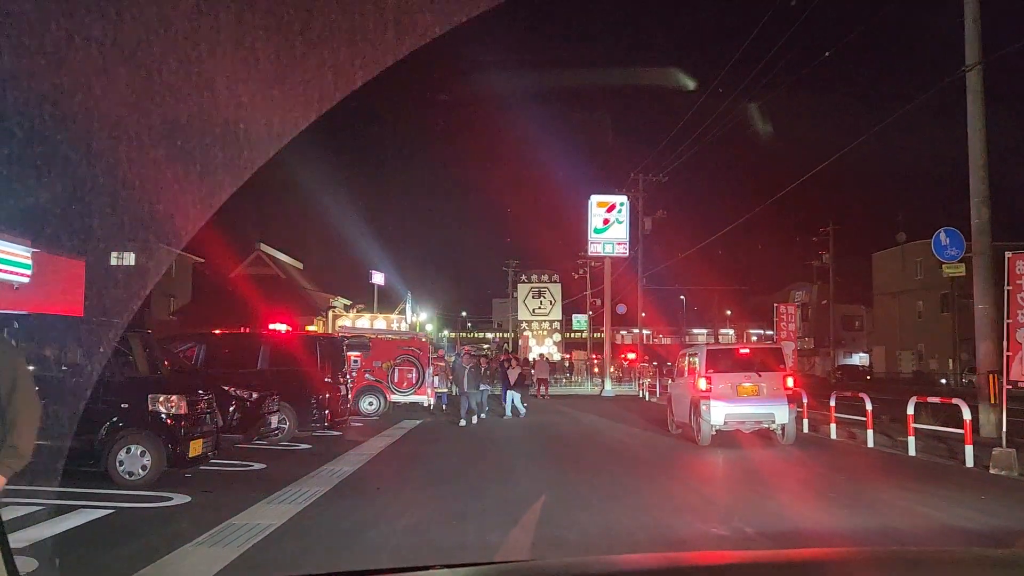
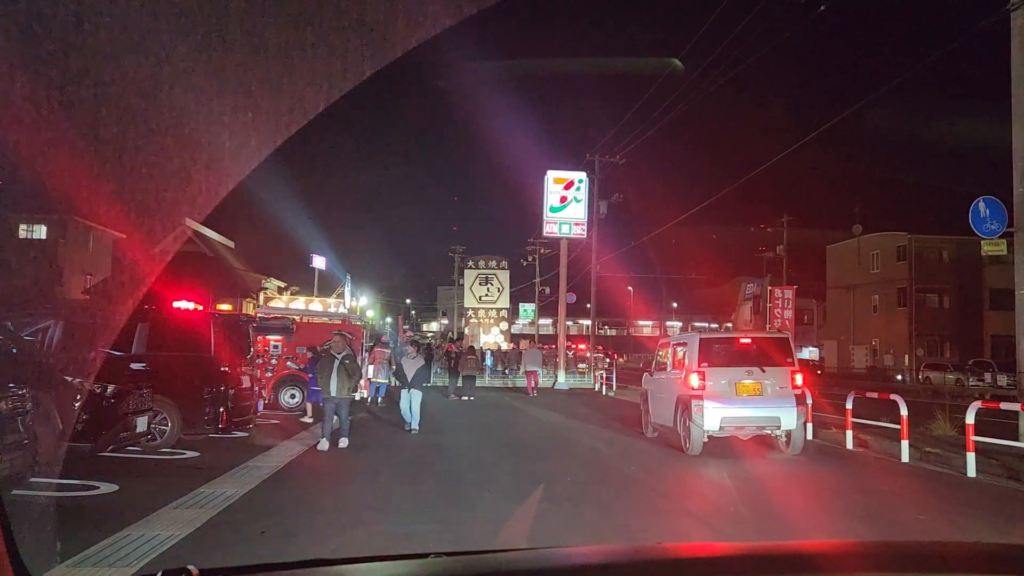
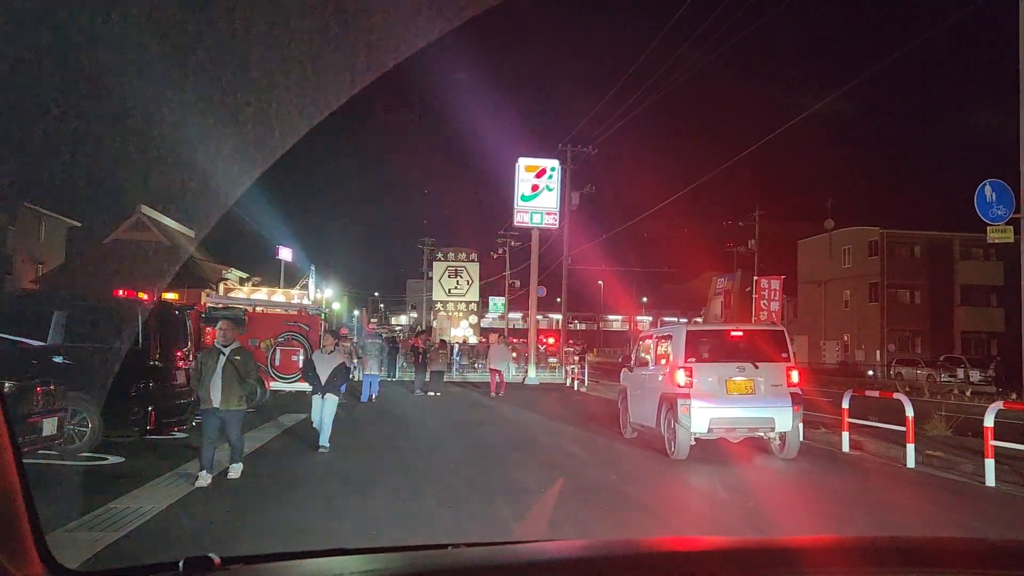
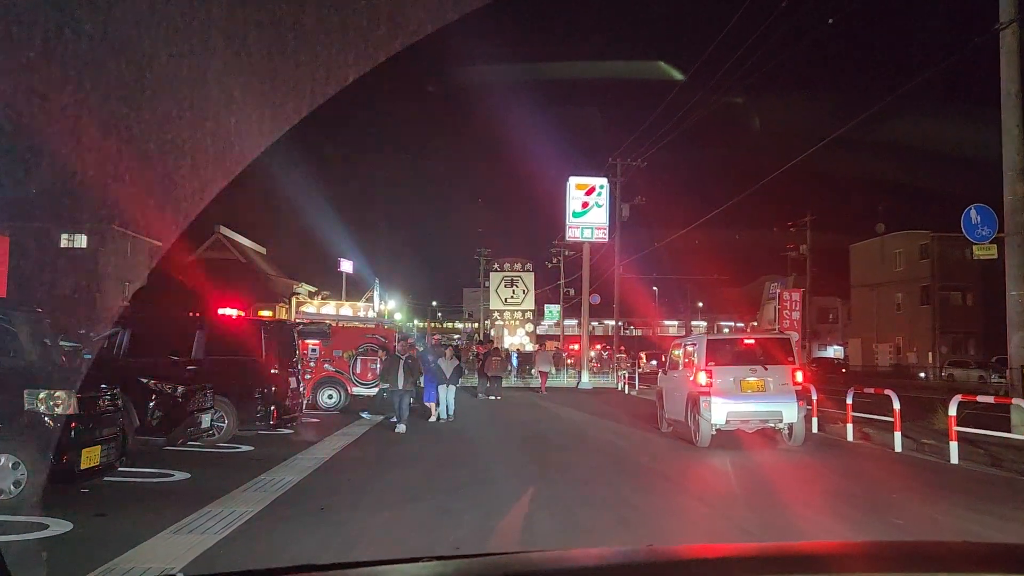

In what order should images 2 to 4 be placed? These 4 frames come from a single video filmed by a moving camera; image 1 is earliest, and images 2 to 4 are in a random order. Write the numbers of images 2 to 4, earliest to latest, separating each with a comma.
4, 2, 3
